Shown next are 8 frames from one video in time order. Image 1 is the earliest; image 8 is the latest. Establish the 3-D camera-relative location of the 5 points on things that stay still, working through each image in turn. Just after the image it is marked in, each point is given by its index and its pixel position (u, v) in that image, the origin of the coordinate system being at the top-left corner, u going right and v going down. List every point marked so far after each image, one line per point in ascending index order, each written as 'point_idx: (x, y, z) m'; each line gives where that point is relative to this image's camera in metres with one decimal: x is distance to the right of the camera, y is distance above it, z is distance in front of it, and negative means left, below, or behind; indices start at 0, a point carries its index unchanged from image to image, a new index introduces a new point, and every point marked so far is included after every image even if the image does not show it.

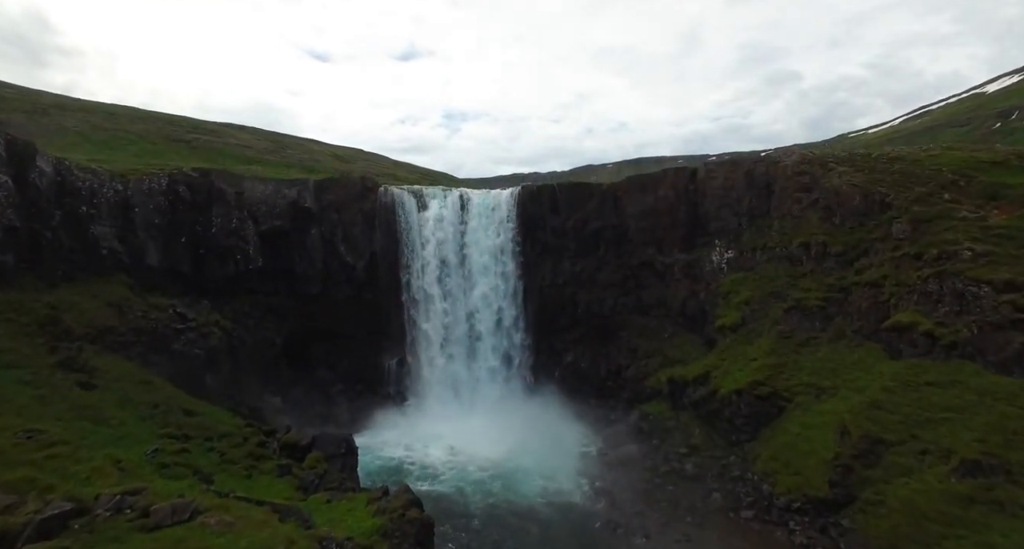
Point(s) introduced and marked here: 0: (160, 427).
0: (-12.0, -5.2, +17.3) m
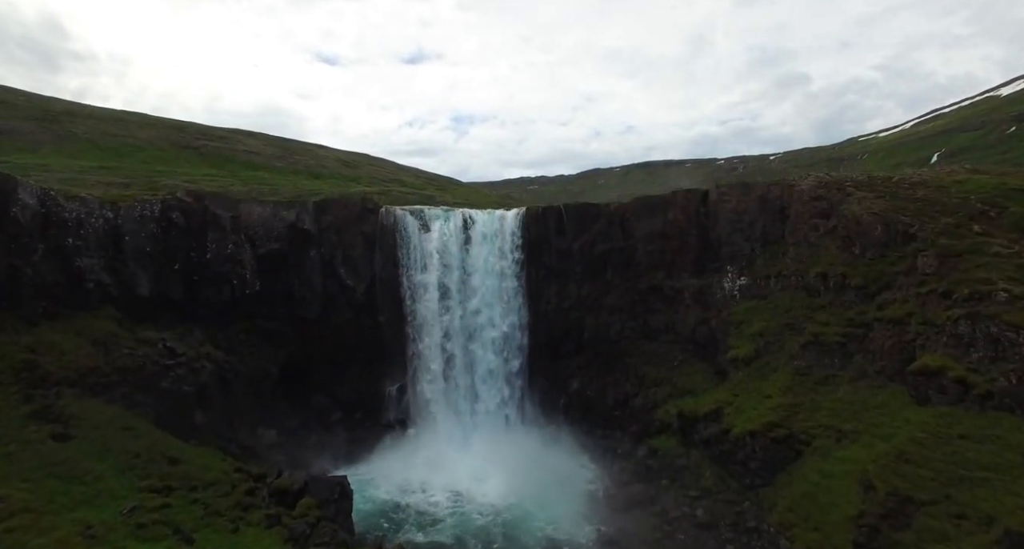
0: (-11.9, -6.6, +16.4) m
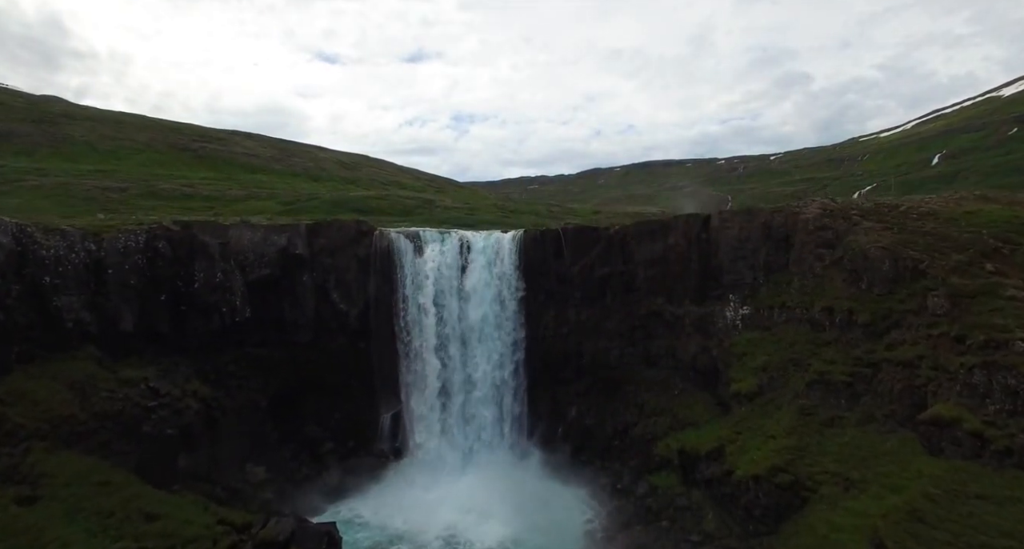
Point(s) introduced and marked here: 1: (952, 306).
0: (-12.2, -8.1, +15.7) m
1: (+17.2, -1.2, +19.9) m
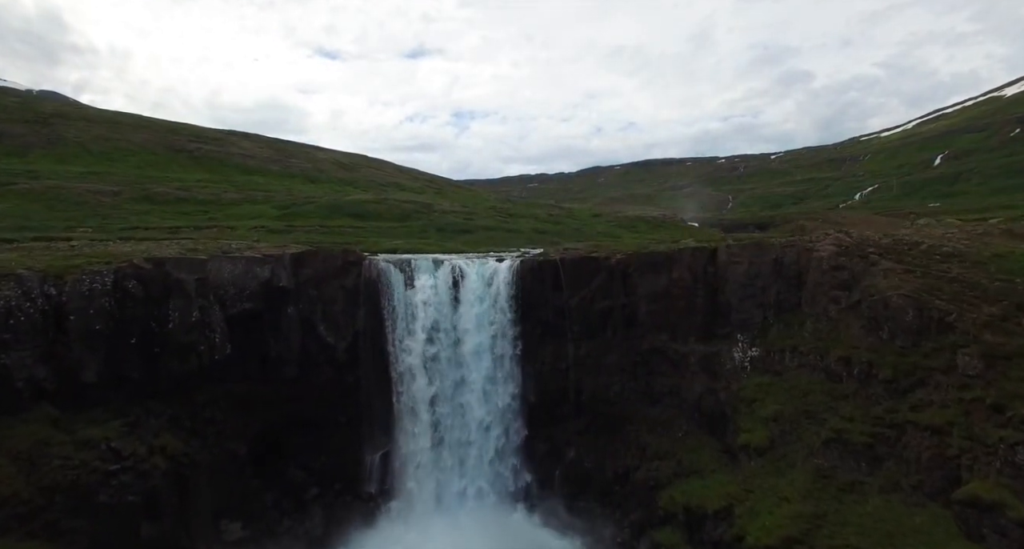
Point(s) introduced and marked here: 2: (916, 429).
0: (-12.4, -10.1, +14.0) m
1: (+16.9, -3.3, +18.2) m
2: (+14.7, -5.6, +18.5) m
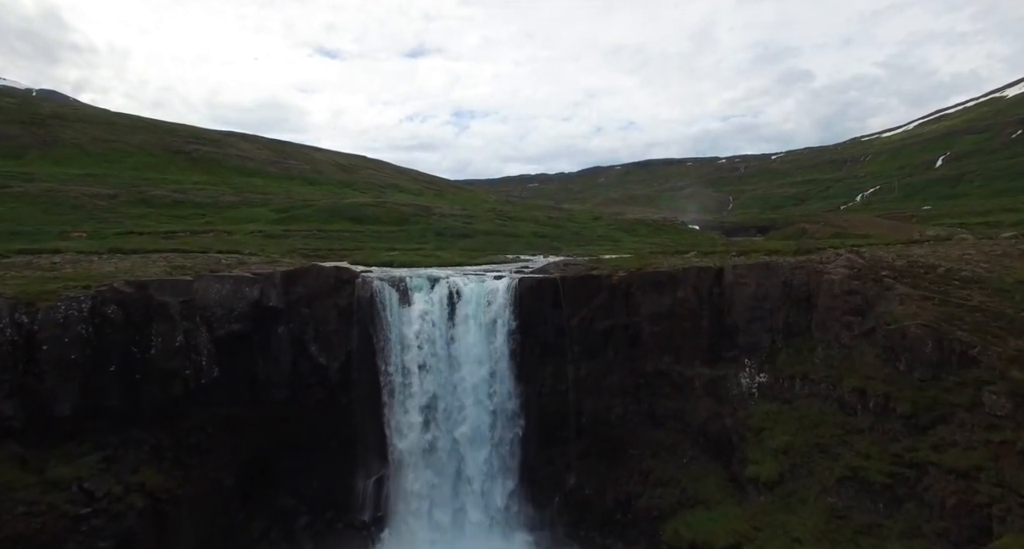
0: (-12.6, -11.2, +13.0) m
1: (+16.8, -4.4, +17.1) m
2: (+14.6, -6.7, +17.5) m
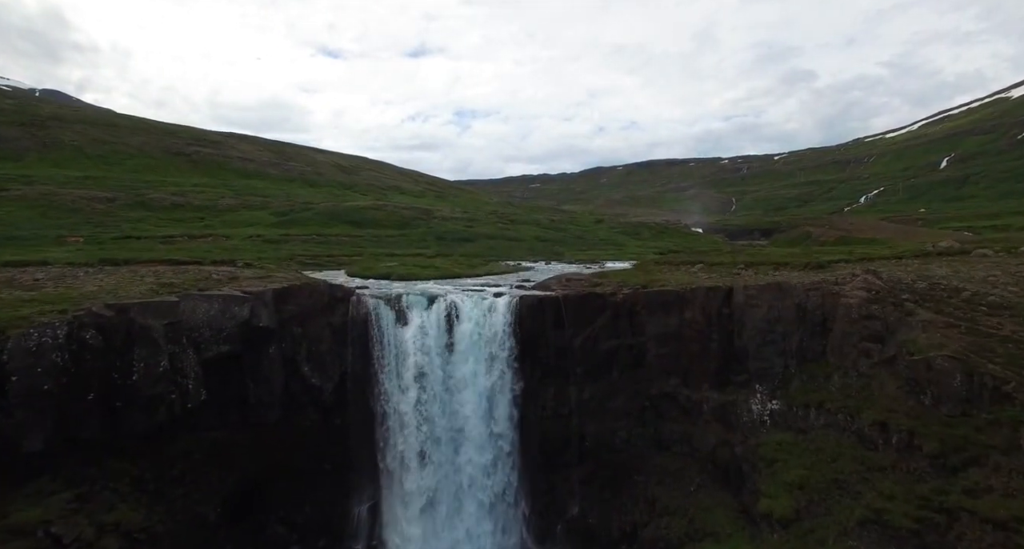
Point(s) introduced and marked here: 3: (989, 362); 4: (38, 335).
0: (-12.6, -12.2, +11.9) m
1: (+16.8, -5.4, +15.9) m
2: (+14.6, -7.8, +16.3) m
3: (+17.2, -3.1, +18.5) m
4: (-18.5, -2.3, +20.0) m
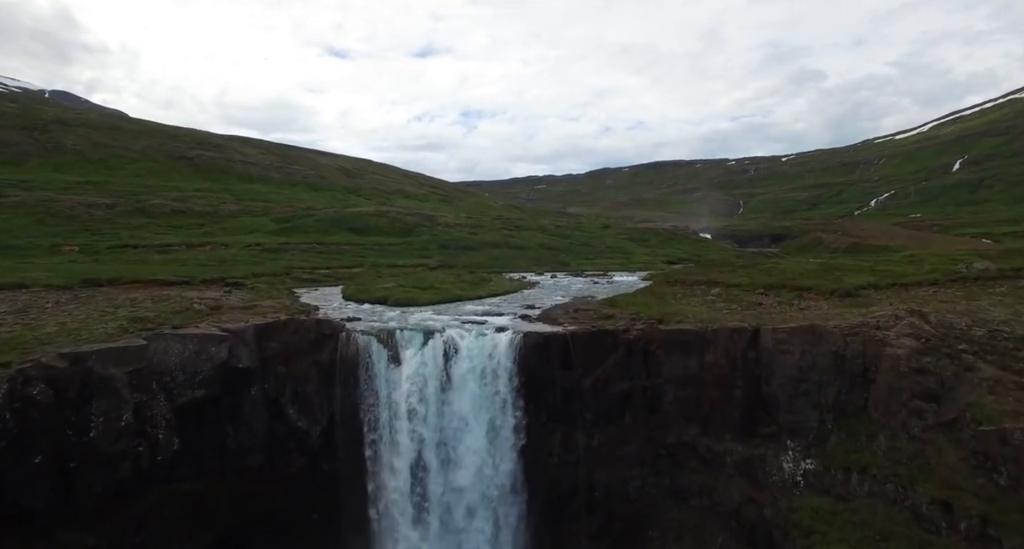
0: (-12.6, -13.9, +9.6) m
1: (+16.8, -7.3, +13.3) m
2: (+14.6, -9.6, +13.7) m
3: (+17.3, -5.0, +15.8) m
4: (-18.4, -4.1, +17.8) m
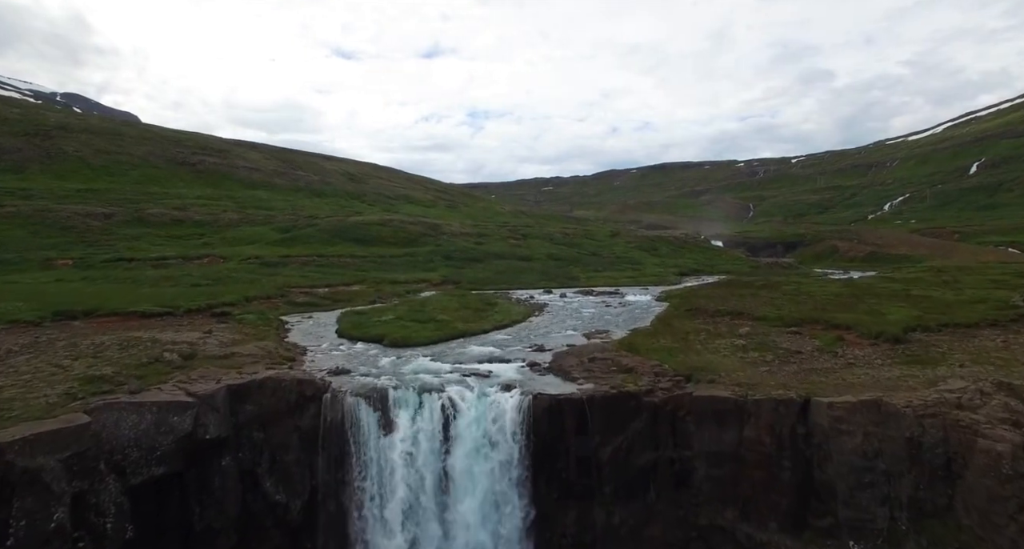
0: (-12.5, -16.3, +6.4) m
1: (+17.0, -9.7, +9.7) m
2: (+14.8, -12.1, +10.1) m
3: (+17.5, -7.4, +12.3) m
4: (-18.2, -6.5, +14.7) m
